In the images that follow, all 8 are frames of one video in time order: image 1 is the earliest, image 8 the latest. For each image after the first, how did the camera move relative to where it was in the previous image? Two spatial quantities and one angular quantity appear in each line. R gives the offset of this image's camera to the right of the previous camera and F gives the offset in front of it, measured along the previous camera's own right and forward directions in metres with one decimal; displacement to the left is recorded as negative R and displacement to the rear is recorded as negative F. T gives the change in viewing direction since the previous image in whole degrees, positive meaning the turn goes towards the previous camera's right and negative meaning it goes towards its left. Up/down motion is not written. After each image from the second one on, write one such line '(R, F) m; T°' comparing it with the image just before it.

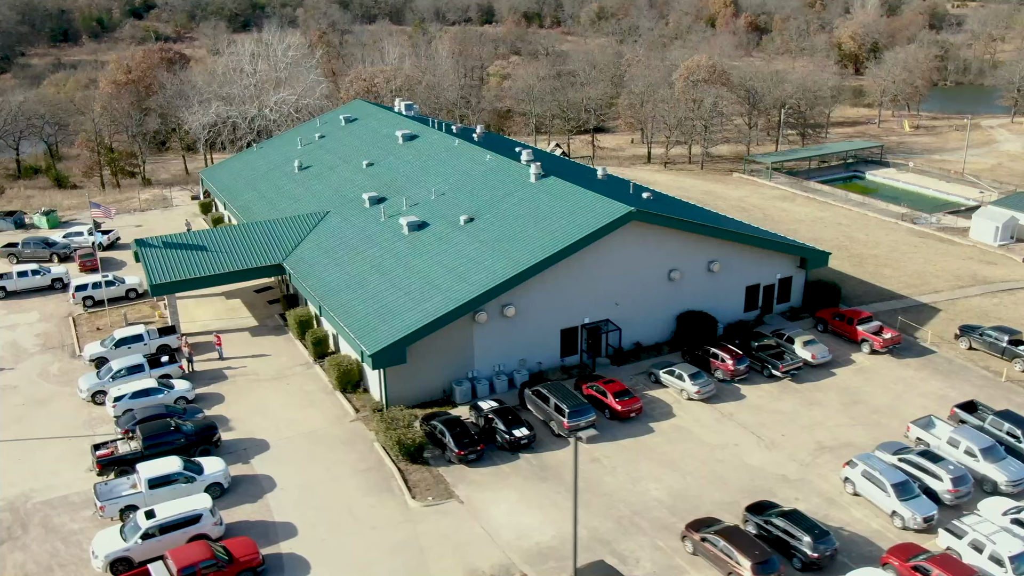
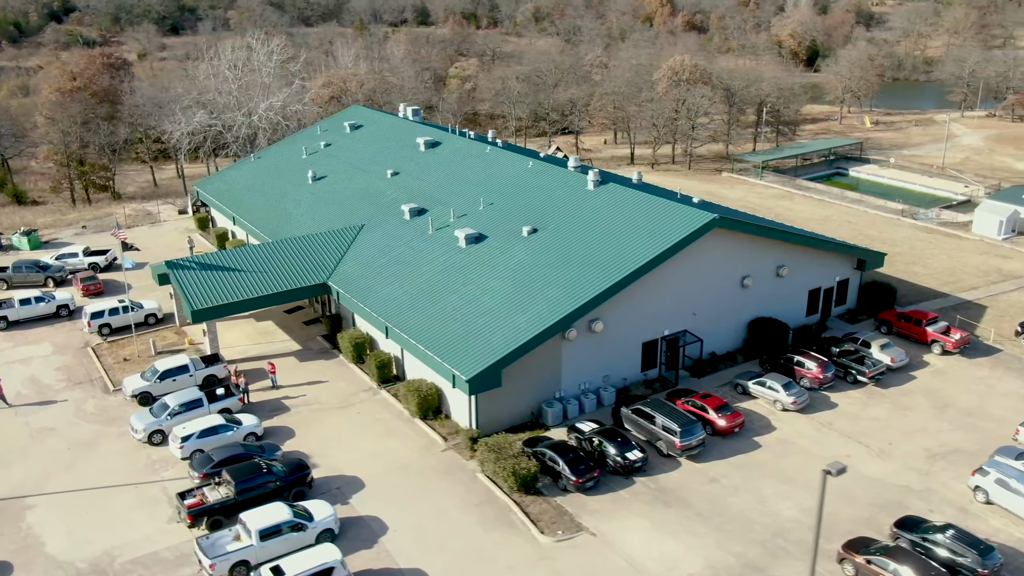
(-5.3, +1.8) m; +5°
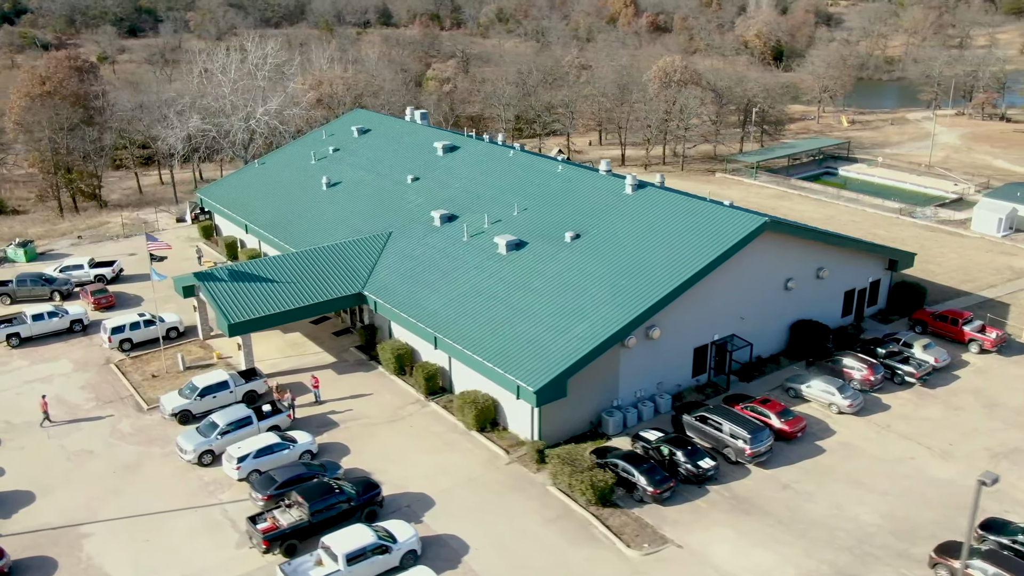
(-3.2, +0.7) m; +3°
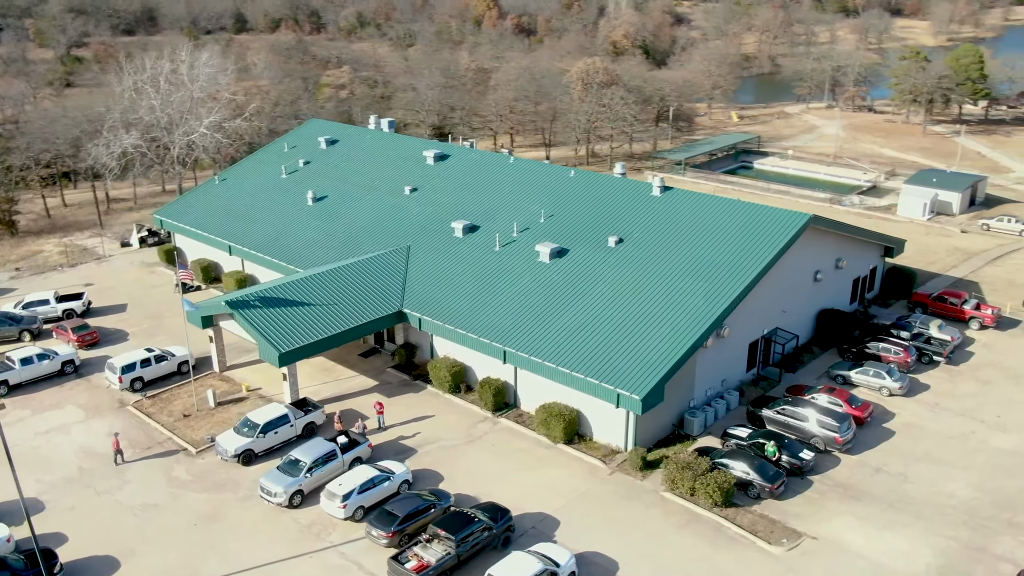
(-7.1, +1.1) m; +10°
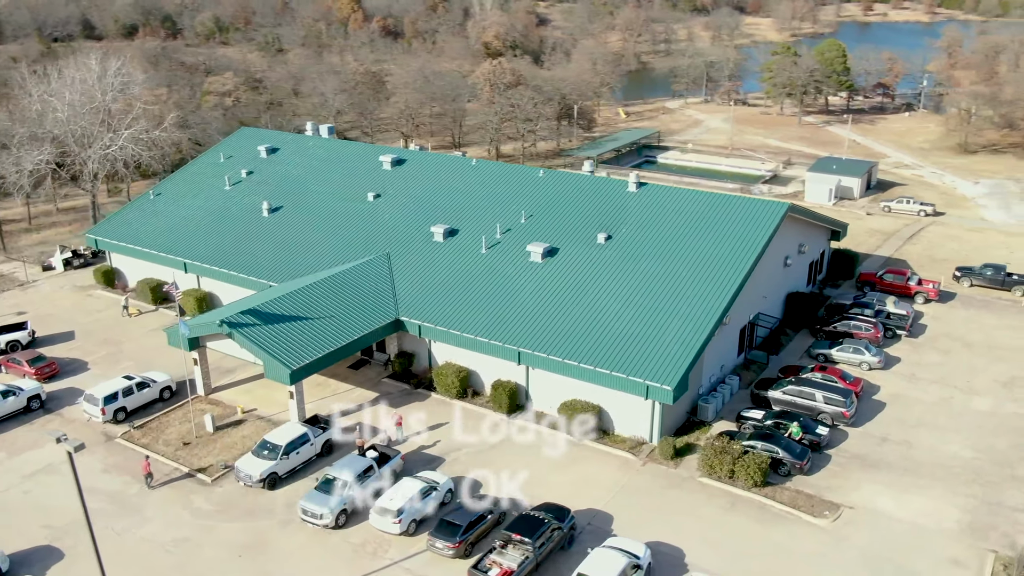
(-4.9, +0.4) m; +9°
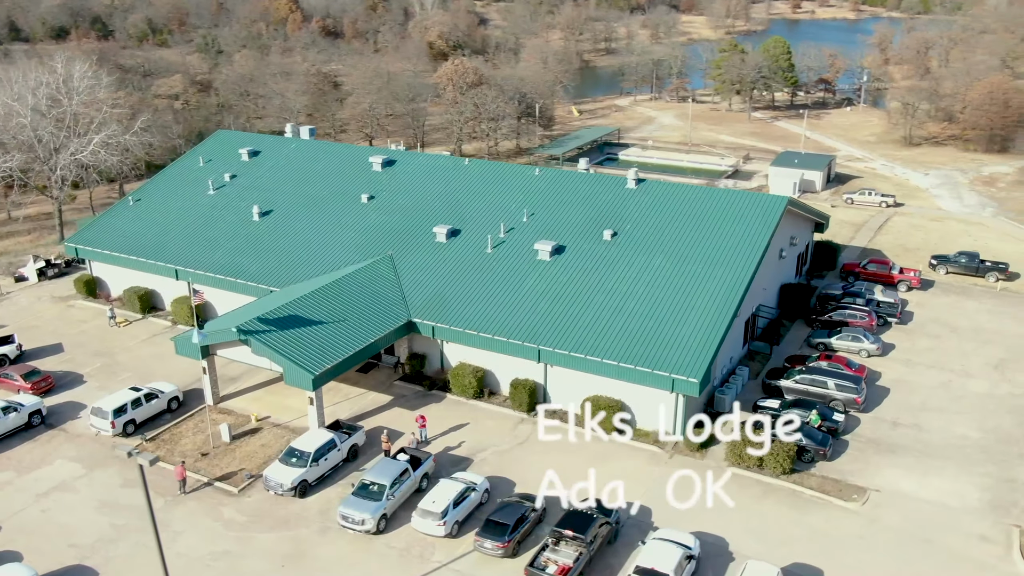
(-2.7, +0.1) m; +4°
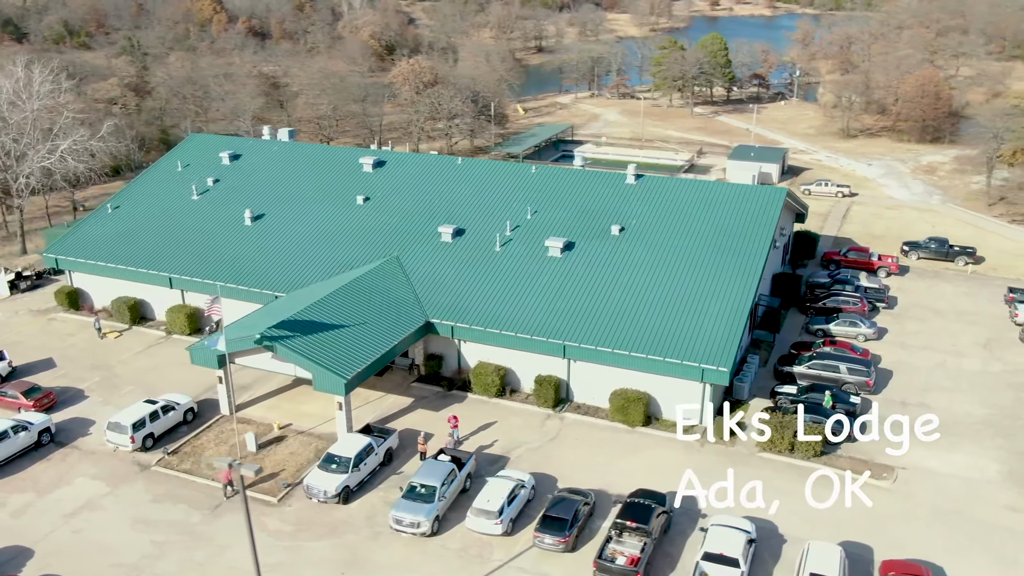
(-3.2, +0.1) m; +5°
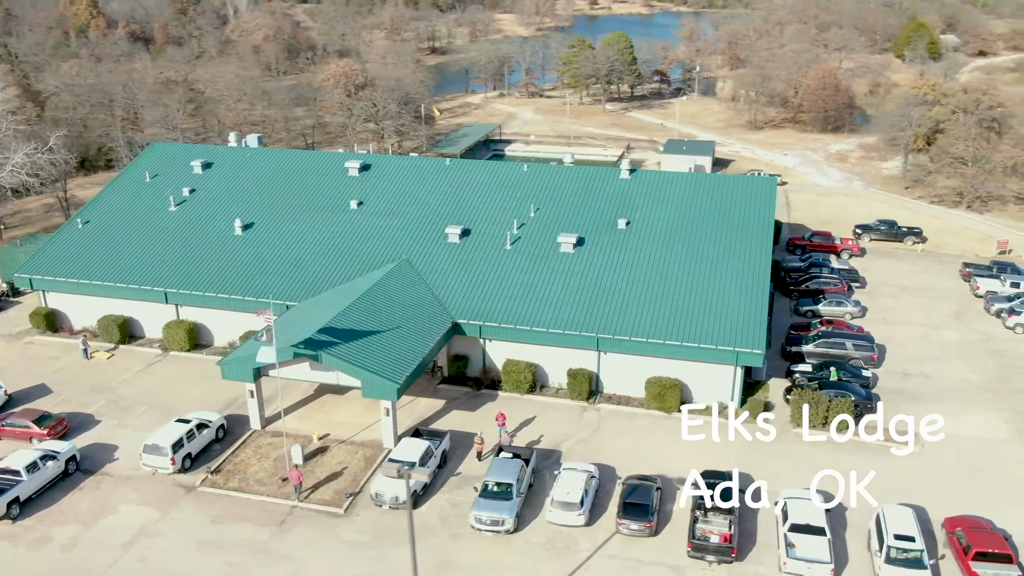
(-4.9, 0.0) m; +7°
